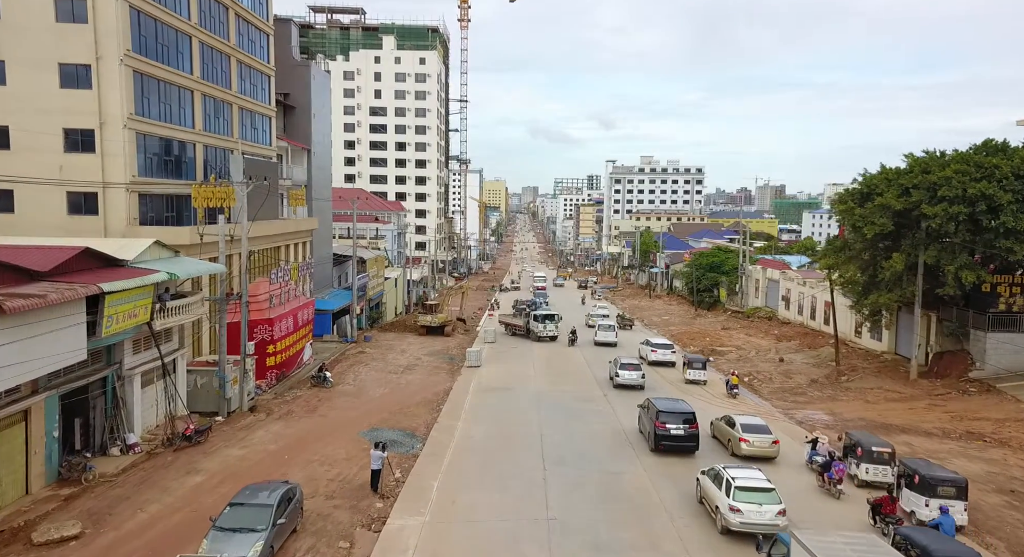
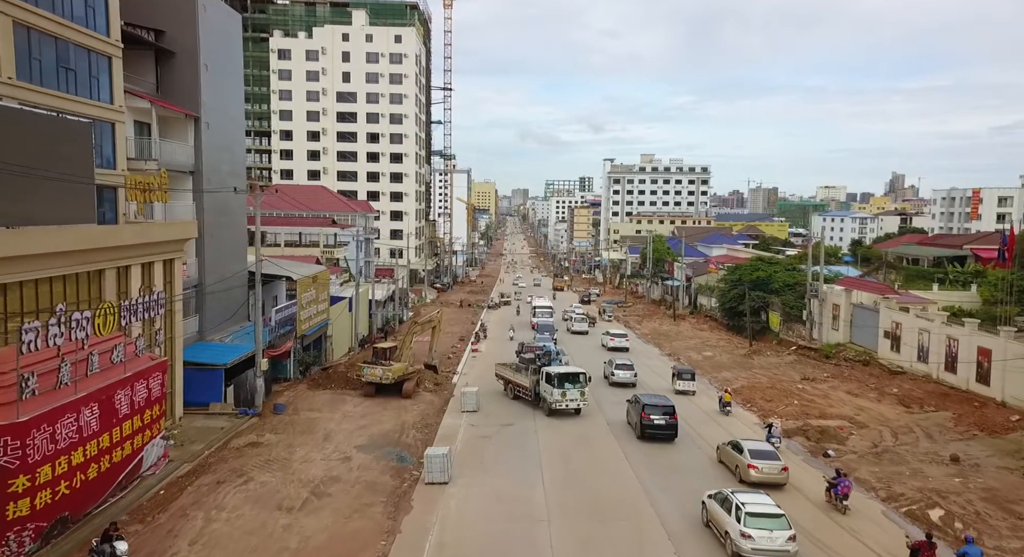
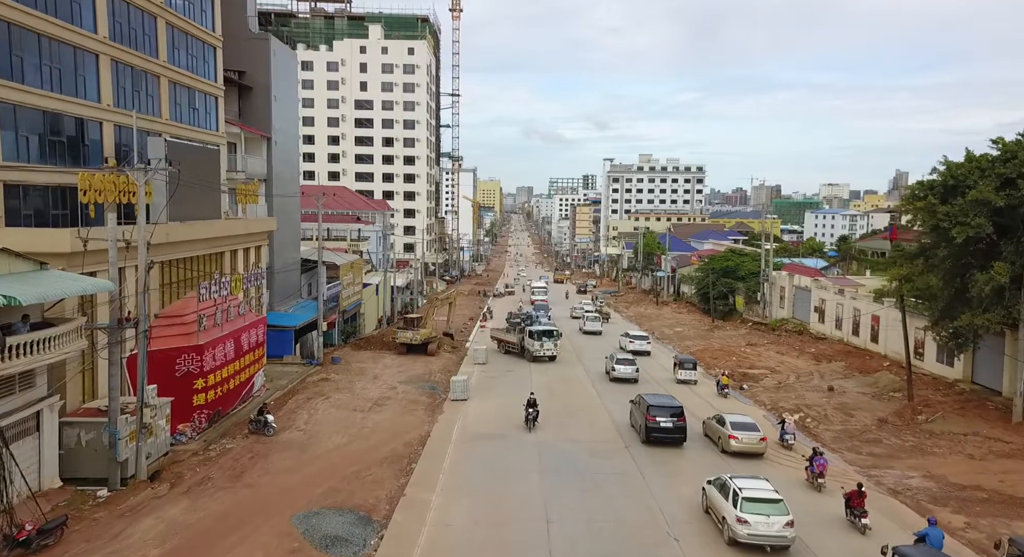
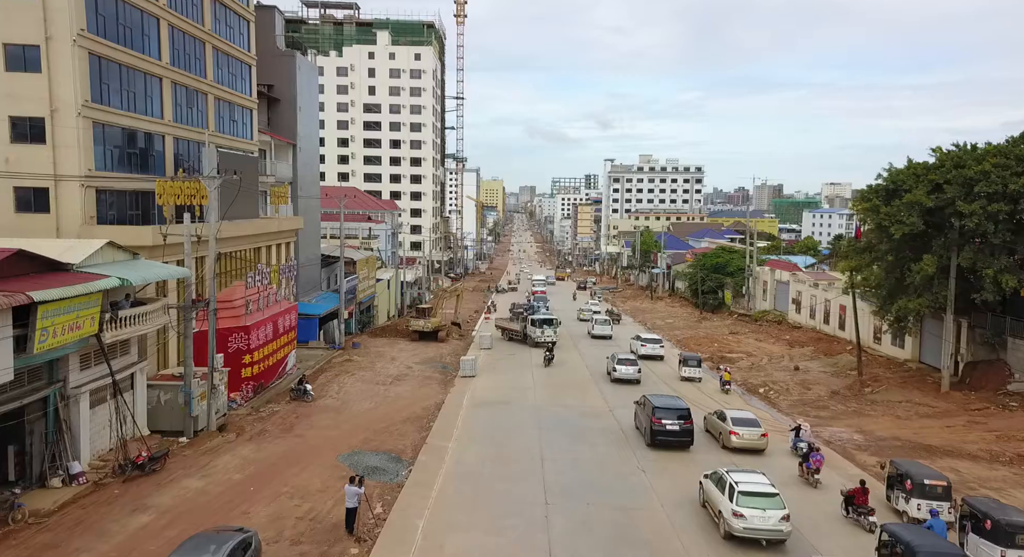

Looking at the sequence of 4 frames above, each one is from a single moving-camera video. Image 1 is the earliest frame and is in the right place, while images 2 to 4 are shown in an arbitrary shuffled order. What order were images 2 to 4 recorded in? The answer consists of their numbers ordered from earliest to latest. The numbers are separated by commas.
4, 3, 2
